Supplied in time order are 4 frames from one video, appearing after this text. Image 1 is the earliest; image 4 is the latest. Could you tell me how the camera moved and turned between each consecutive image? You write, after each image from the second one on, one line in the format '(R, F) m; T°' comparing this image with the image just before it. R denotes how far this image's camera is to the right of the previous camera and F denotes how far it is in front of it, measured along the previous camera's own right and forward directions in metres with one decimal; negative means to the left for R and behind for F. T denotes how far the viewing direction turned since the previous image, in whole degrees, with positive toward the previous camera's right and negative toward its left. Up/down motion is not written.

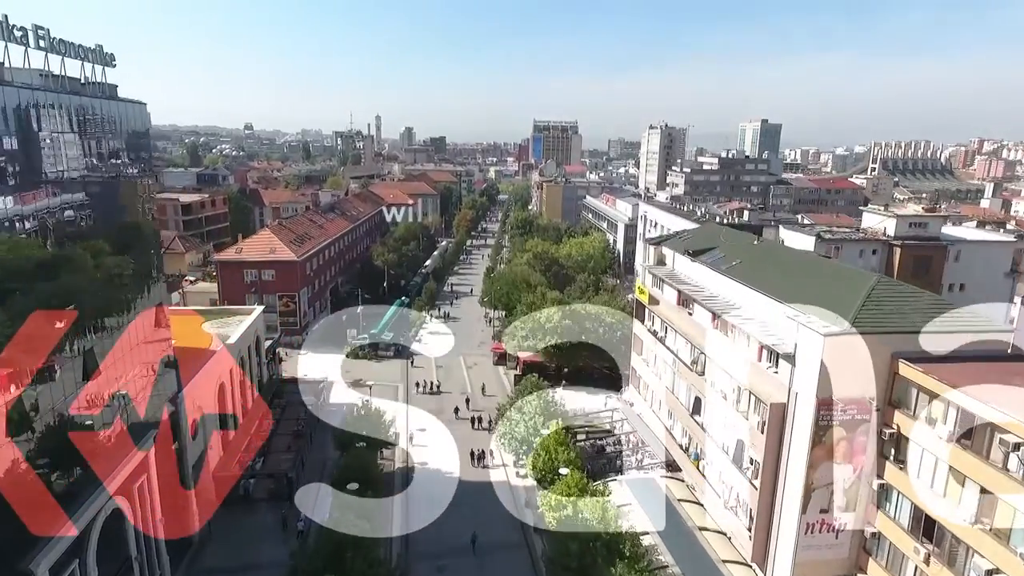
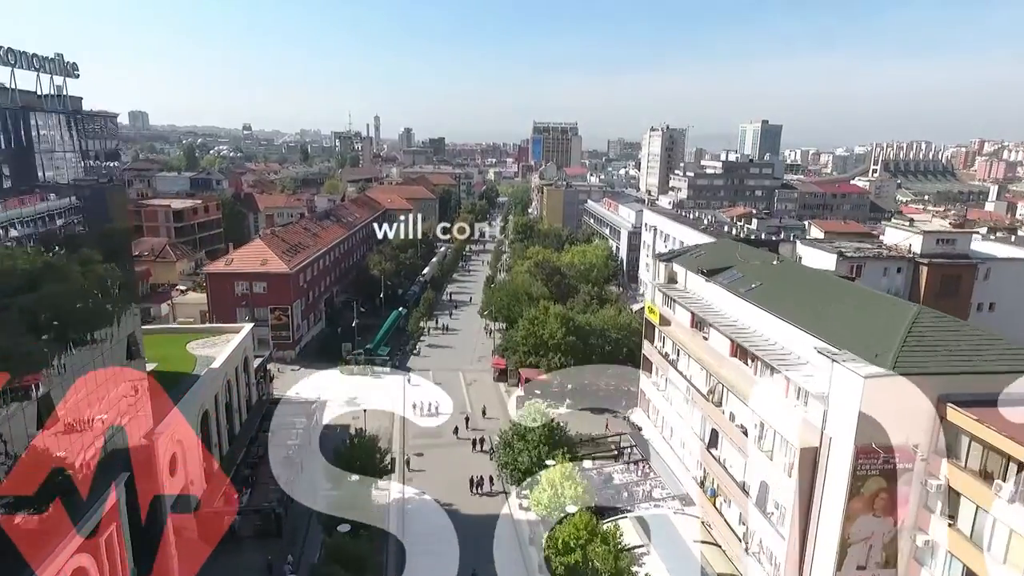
(-0.1, +1.6) m; 0°
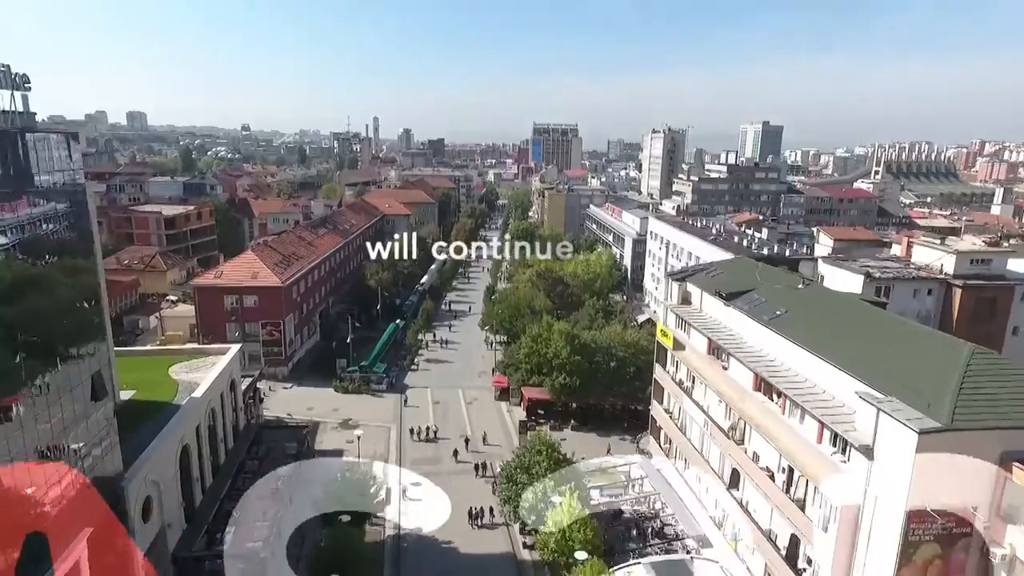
(-0.1, +1.7) m; 0°
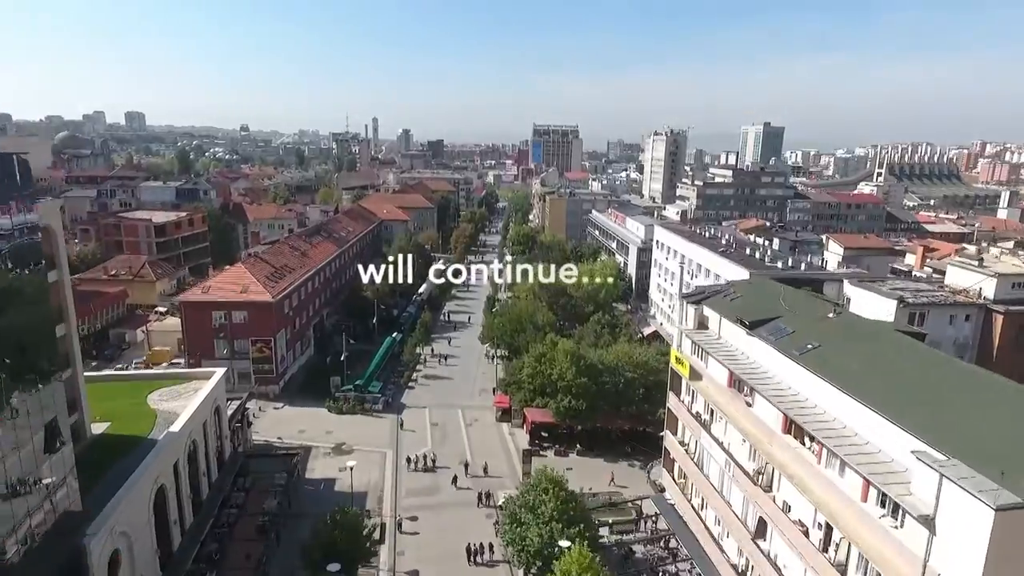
(-0.2, +1.8) m; 0°
